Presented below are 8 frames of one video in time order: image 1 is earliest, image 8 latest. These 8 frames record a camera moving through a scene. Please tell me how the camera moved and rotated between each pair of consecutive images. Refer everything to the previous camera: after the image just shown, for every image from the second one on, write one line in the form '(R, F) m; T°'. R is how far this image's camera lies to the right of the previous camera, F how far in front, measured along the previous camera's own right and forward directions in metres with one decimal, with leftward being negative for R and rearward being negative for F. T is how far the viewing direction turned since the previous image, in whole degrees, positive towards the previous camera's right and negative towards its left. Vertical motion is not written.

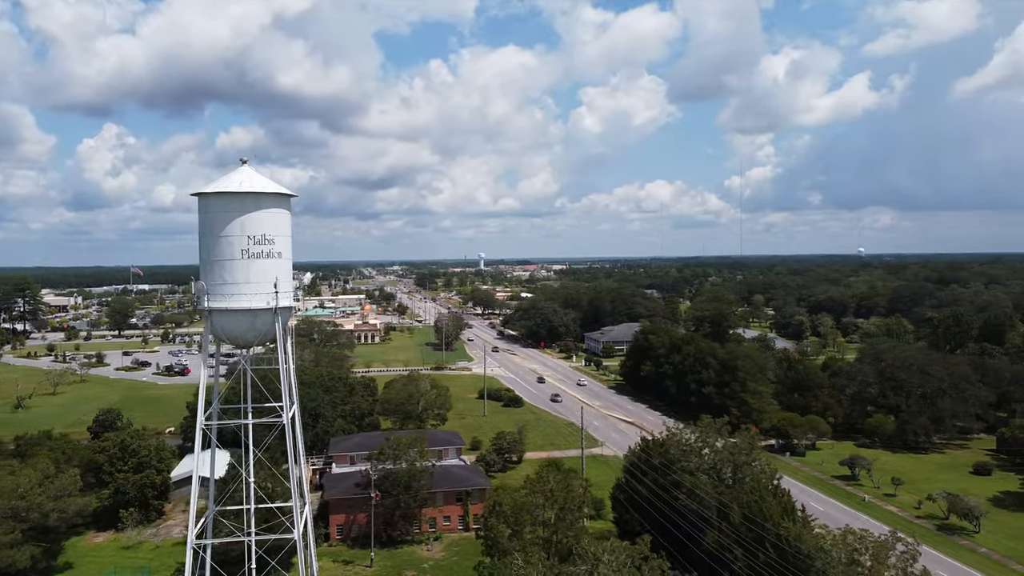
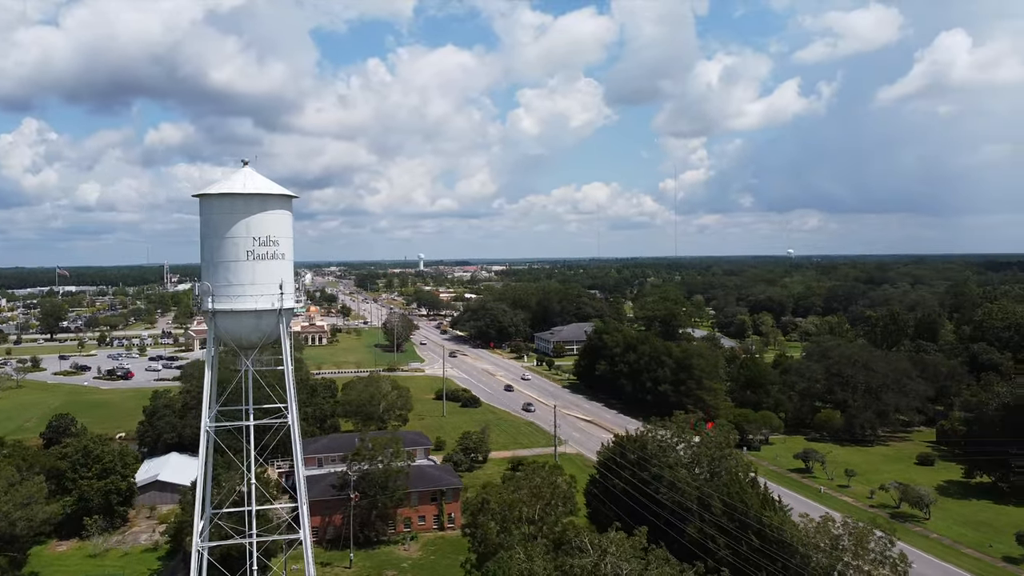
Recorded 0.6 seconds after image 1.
(-1.2, -0.3) m; +4°
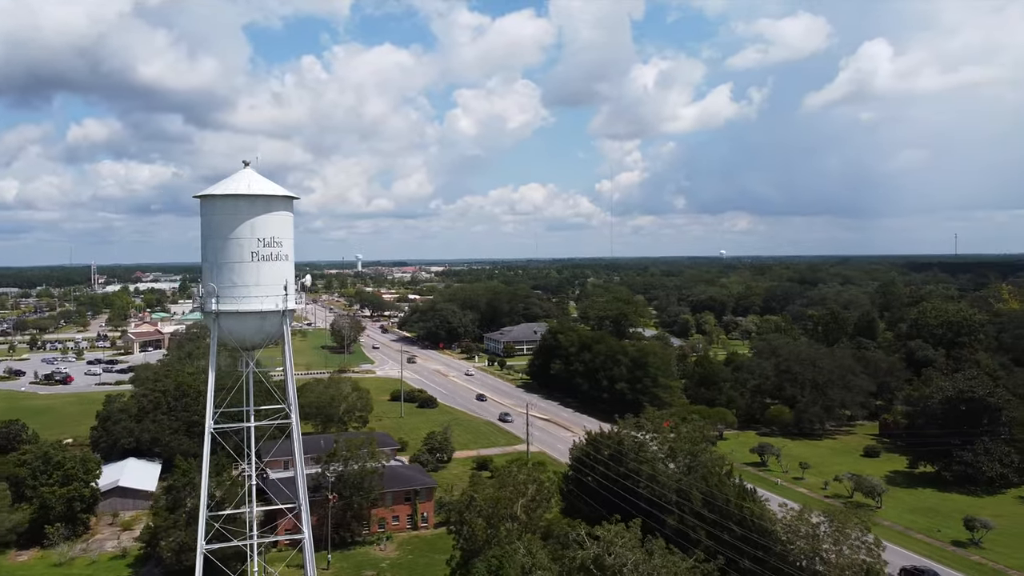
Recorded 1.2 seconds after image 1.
(-1.2, -0.3) m; +4°
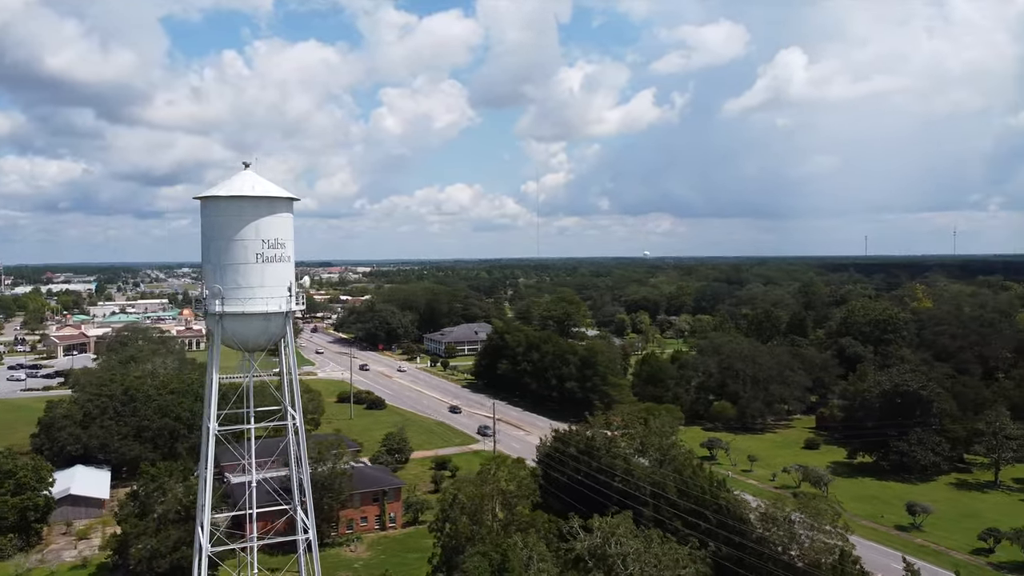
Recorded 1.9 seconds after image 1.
(-1.4, -0.4) m; +5°
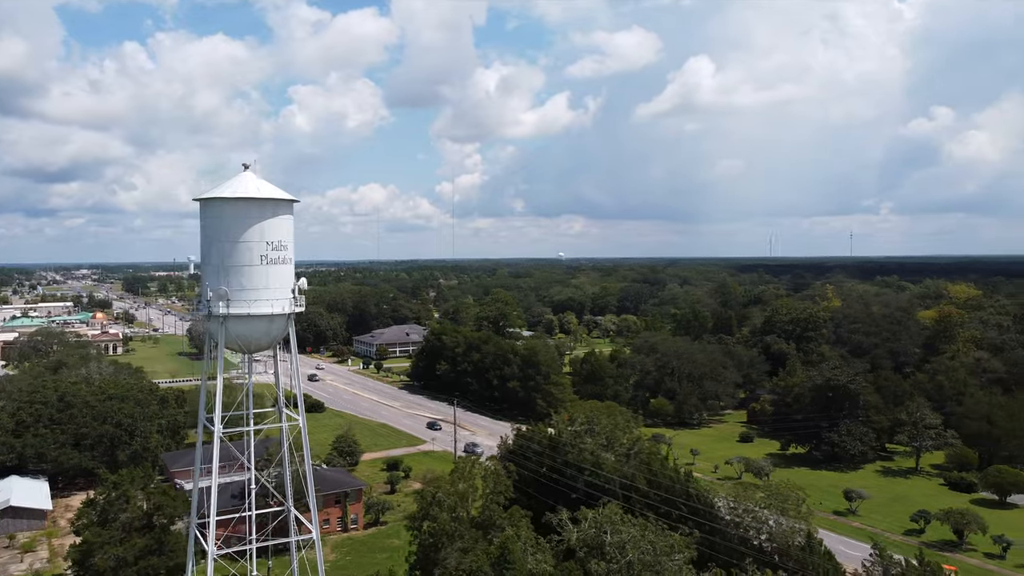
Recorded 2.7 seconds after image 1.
(-1.6, -0.4) m; +6°
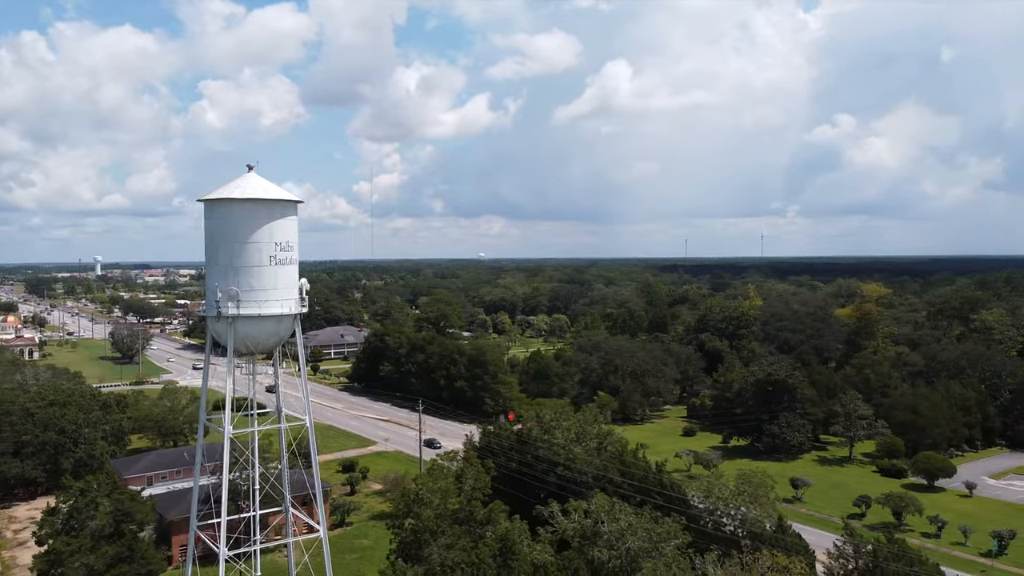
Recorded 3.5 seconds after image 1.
(-1.6, -0.4) m; +6°
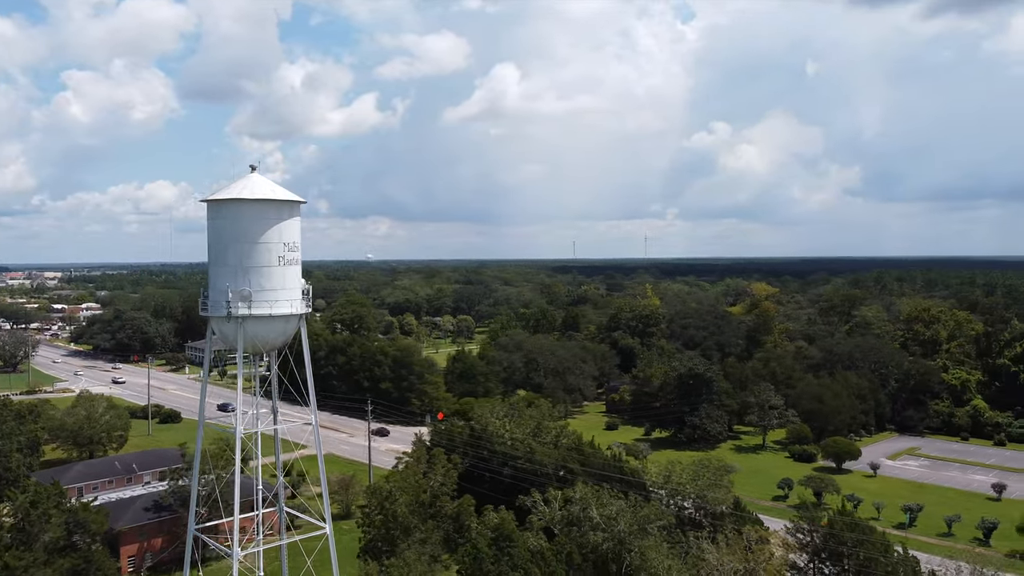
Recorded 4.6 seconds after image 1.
(-2.2, -0.5) m; +8°
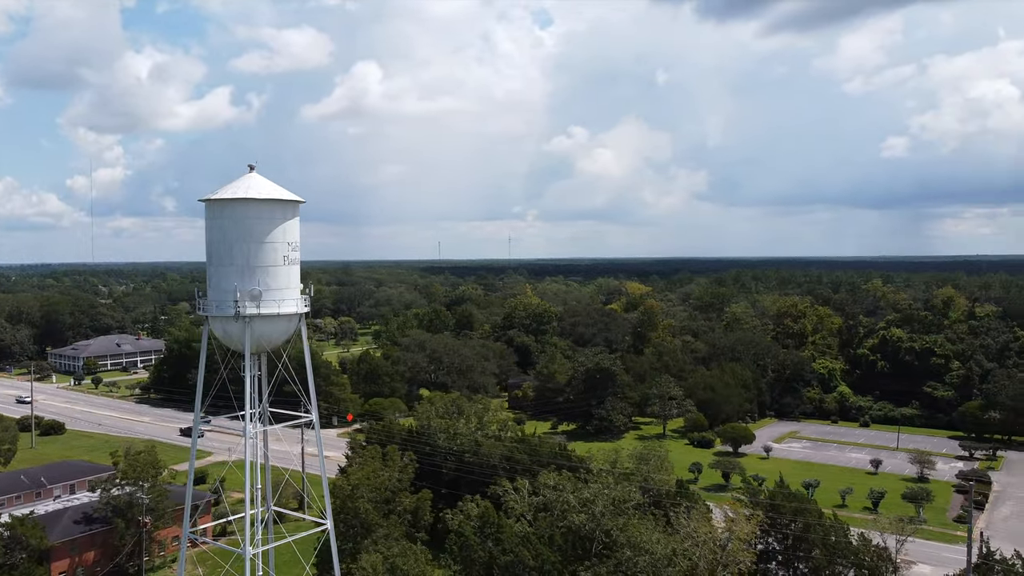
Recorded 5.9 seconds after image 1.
(-2.6, -0.6) m; +10°
